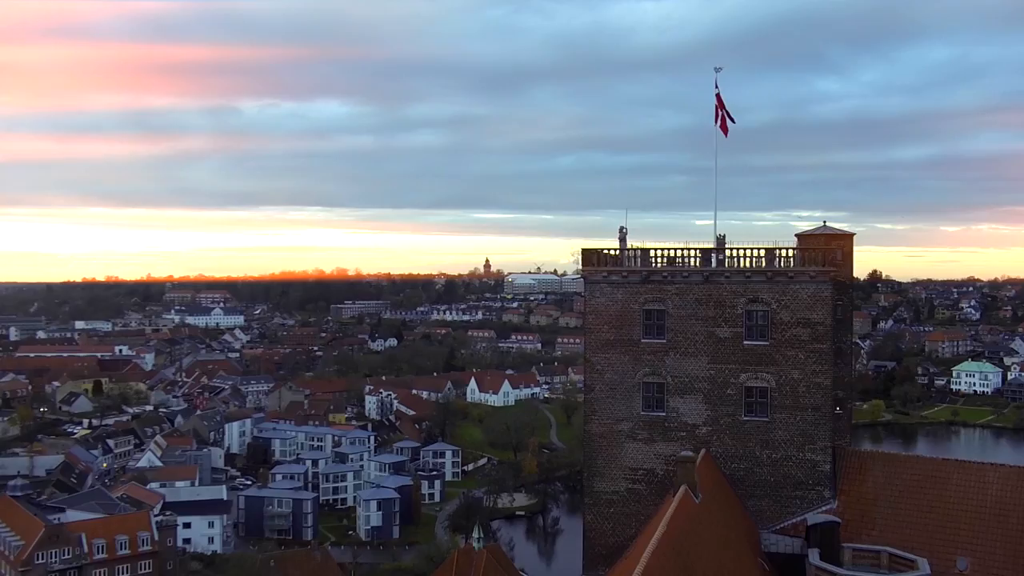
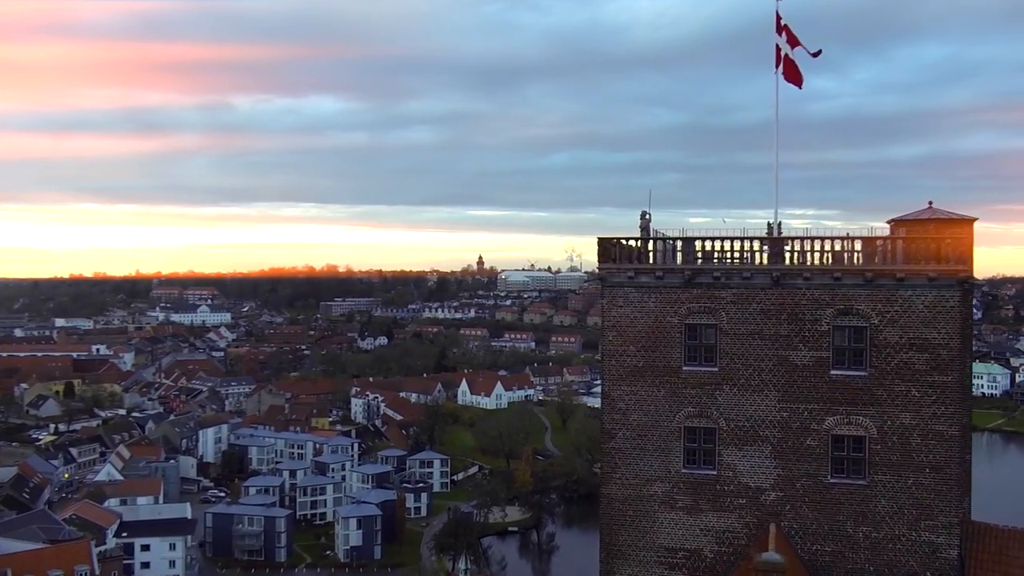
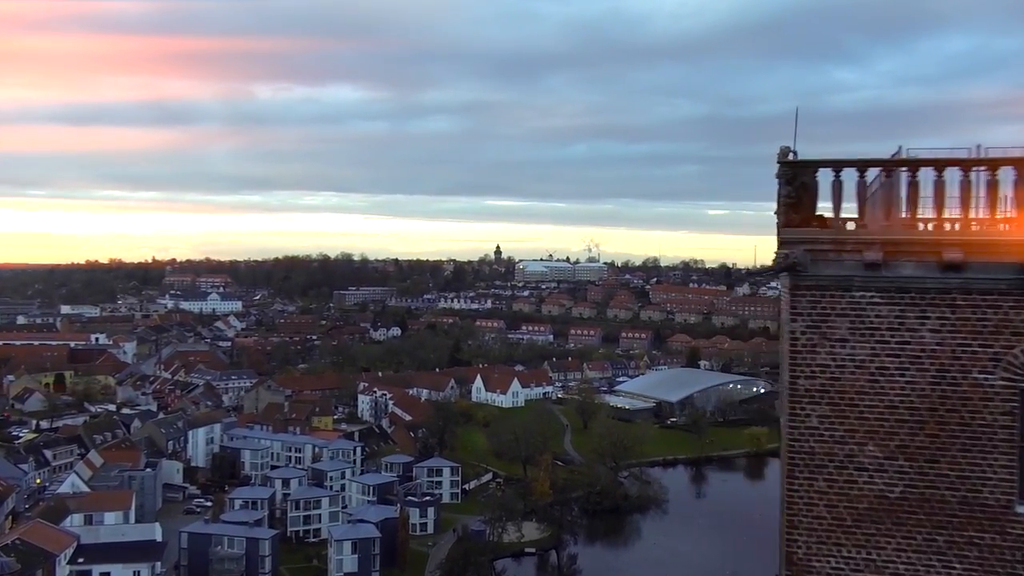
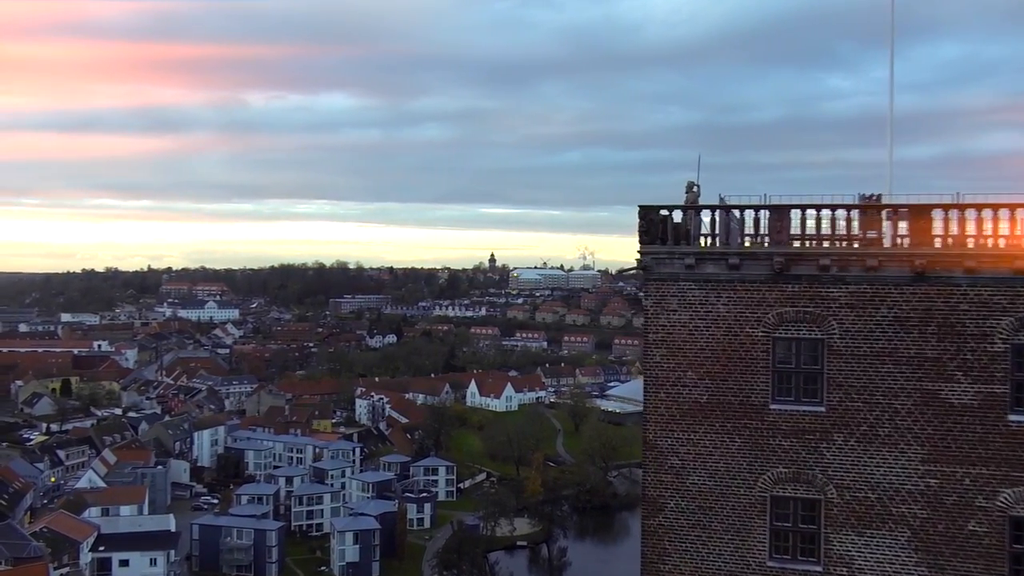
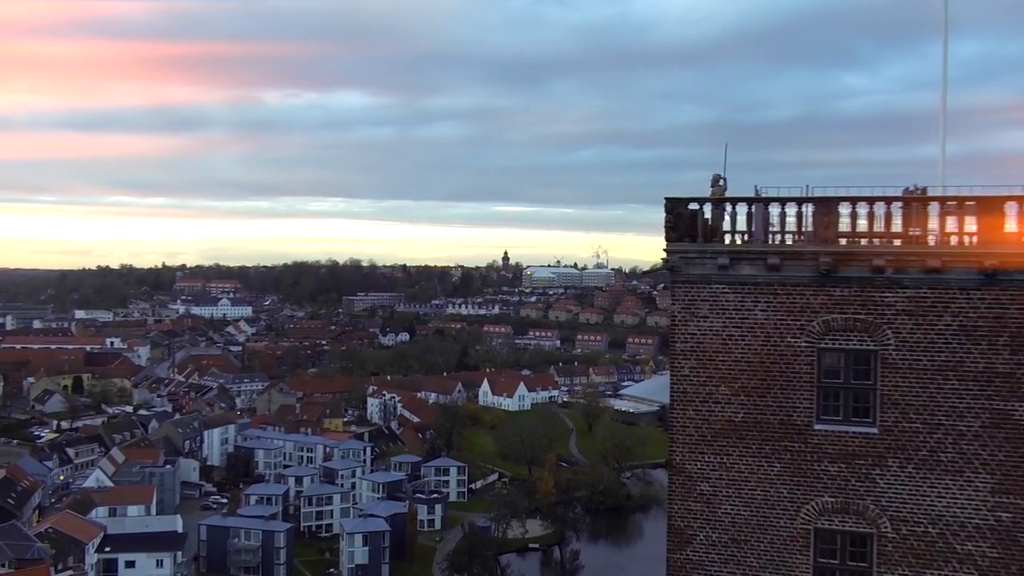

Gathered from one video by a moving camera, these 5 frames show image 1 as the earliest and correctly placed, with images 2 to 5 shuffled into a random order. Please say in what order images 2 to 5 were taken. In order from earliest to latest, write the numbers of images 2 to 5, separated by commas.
2, 4, 5, 3
